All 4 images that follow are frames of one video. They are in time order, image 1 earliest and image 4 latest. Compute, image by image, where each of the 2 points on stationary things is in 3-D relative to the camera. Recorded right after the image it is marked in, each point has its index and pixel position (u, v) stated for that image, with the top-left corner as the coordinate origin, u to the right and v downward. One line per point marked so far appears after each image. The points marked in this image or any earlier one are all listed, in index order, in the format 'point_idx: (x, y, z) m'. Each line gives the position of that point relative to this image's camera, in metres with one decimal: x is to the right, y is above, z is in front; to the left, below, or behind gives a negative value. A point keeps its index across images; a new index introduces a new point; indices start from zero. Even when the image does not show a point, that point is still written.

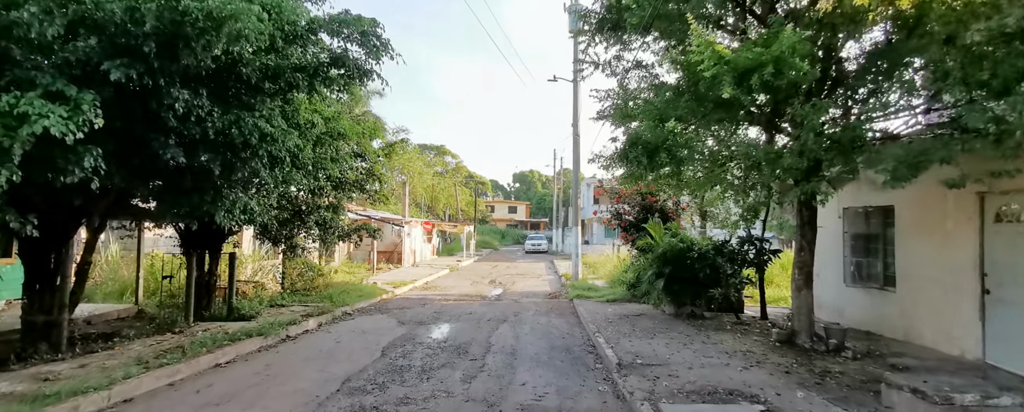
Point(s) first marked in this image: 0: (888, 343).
0: (+5.6, -2.1, +7.3) m
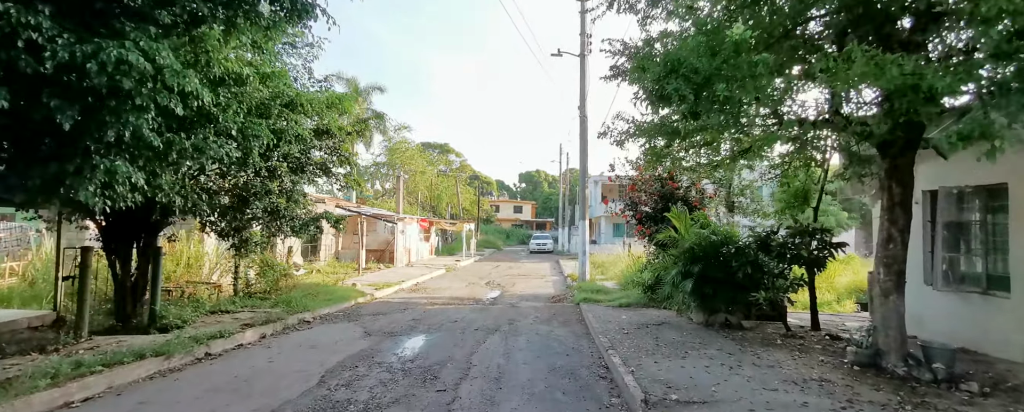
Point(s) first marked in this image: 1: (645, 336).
0: (+5.4, -1.8, +5.3) m
1: (+2.0, -2.0, +7.4) m
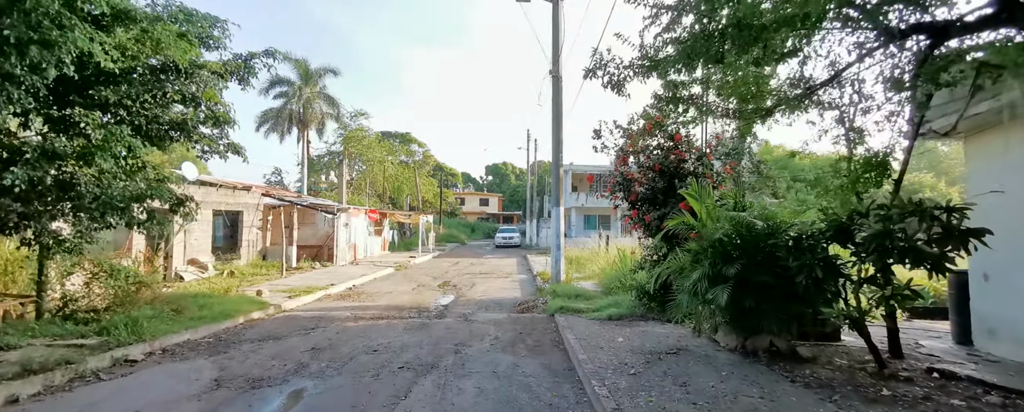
0: (+5.0, -1.5, +2.8) m
1: (+1.5, -1.7, +4.7) m
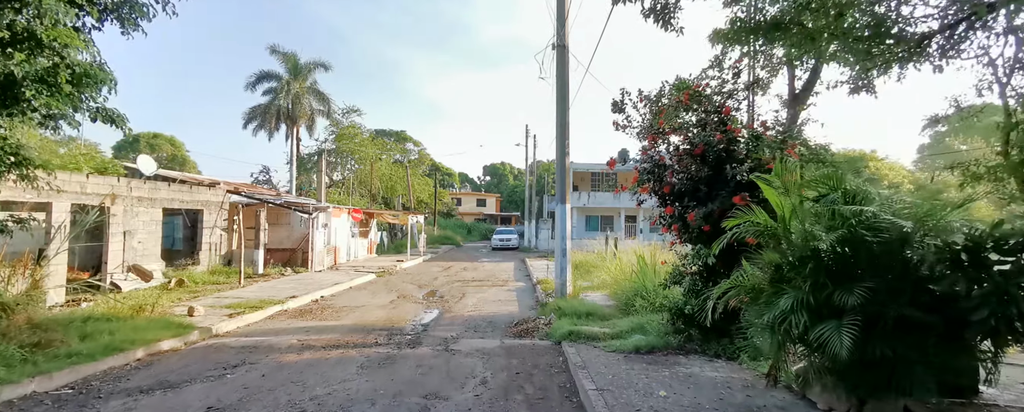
0: (+4.9, -1.4, +0.8) m
1: (+1.4, -1.6, +2.7) m
